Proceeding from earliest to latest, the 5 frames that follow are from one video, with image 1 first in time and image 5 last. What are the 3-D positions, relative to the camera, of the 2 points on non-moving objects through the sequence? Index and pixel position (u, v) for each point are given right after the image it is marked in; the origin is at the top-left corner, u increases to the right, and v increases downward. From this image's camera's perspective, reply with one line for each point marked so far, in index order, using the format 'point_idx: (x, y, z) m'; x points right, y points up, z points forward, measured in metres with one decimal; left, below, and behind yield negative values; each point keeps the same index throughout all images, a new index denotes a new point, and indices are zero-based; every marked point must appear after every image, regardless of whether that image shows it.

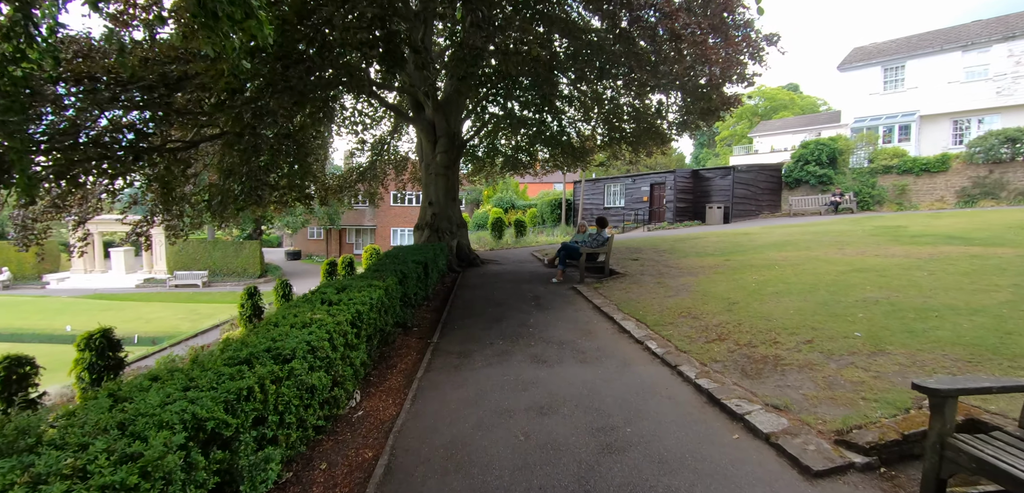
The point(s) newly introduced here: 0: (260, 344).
0: (-1.4, -0.5, +2.5) m
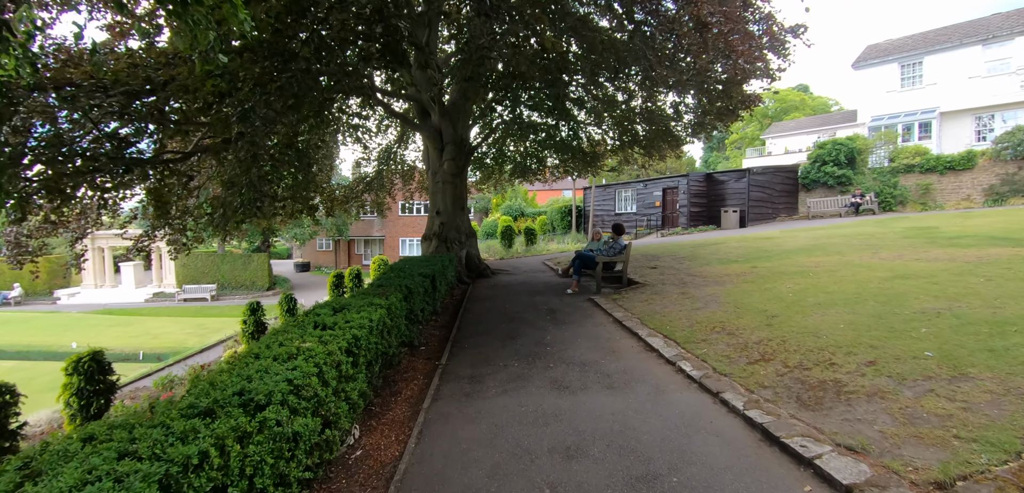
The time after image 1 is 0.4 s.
0: (-1.3, -0.6, +2.1) m
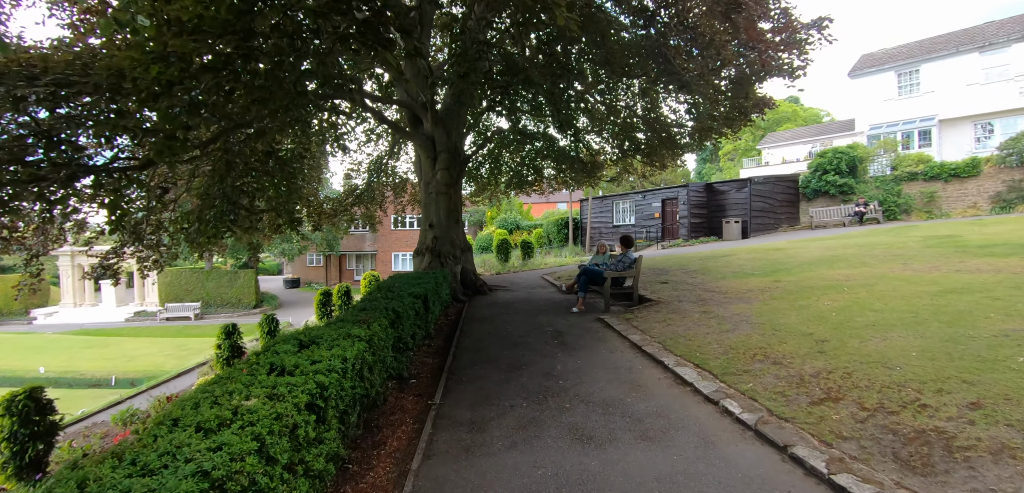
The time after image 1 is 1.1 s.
0: (-1.2, -0.7, +1.3) m
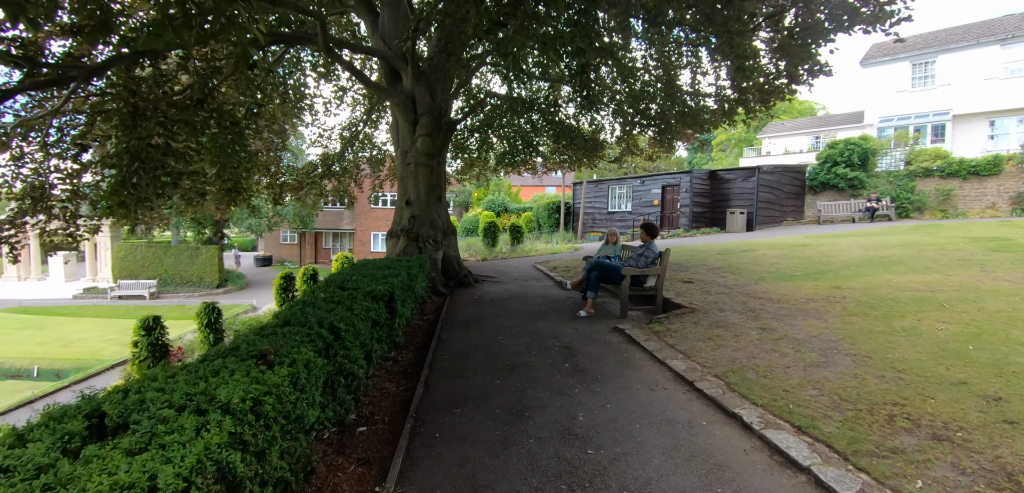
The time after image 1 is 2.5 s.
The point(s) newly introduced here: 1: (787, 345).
0: (-1.1, -0.7, -0.2) m
1: (+2.3, -0.8, +3.9) m
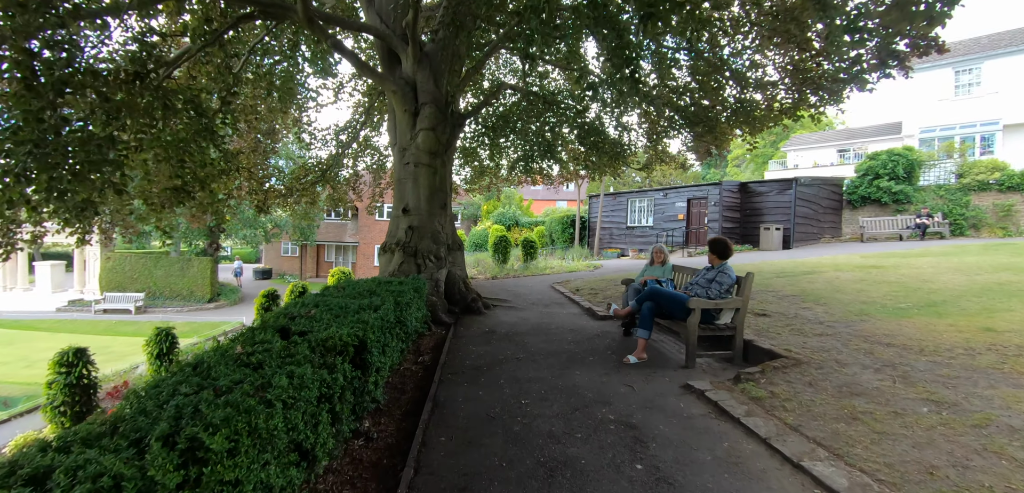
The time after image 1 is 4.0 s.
0: (-0.9, -0.7, -1.7) m
1: (+2.5, -1.0, +2.3) m
